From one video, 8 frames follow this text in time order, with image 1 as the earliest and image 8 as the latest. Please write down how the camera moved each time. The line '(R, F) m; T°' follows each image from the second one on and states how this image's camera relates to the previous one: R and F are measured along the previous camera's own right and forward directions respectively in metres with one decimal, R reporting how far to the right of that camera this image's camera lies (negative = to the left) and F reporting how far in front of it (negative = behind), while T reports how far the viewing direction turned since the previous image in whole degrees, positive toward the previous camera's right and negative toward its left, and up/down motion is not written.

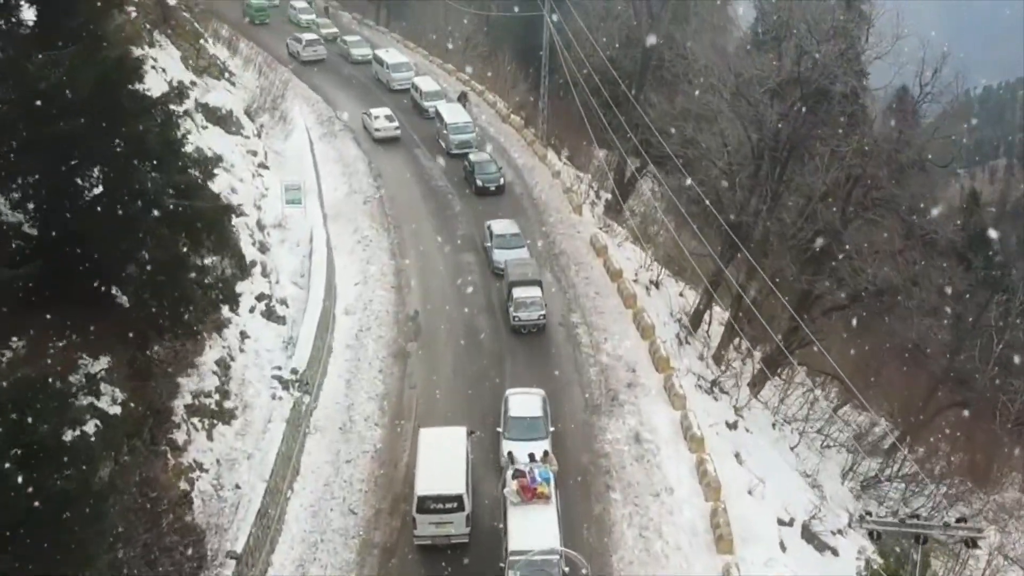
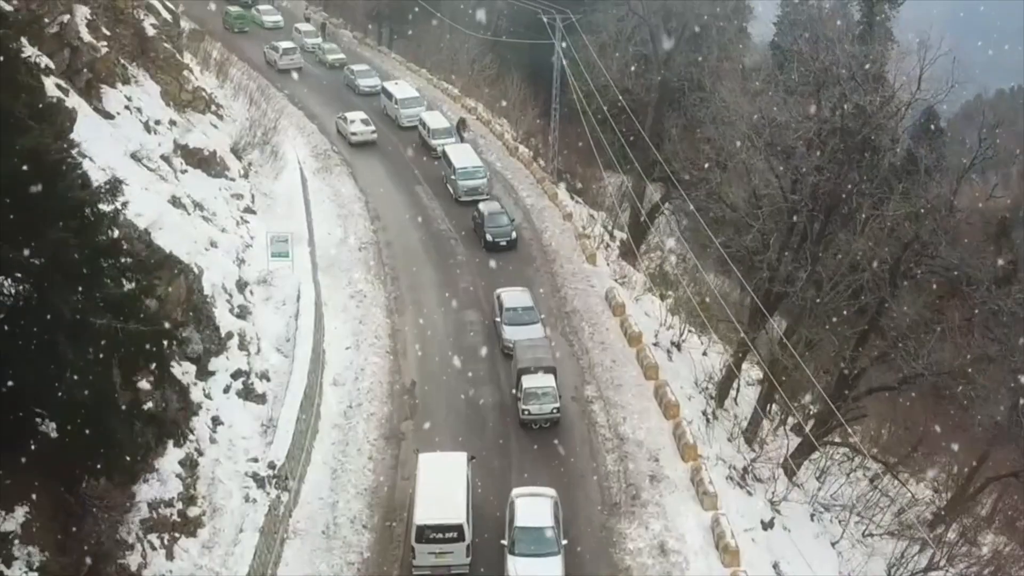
(0.0, +2.3) m; 0°
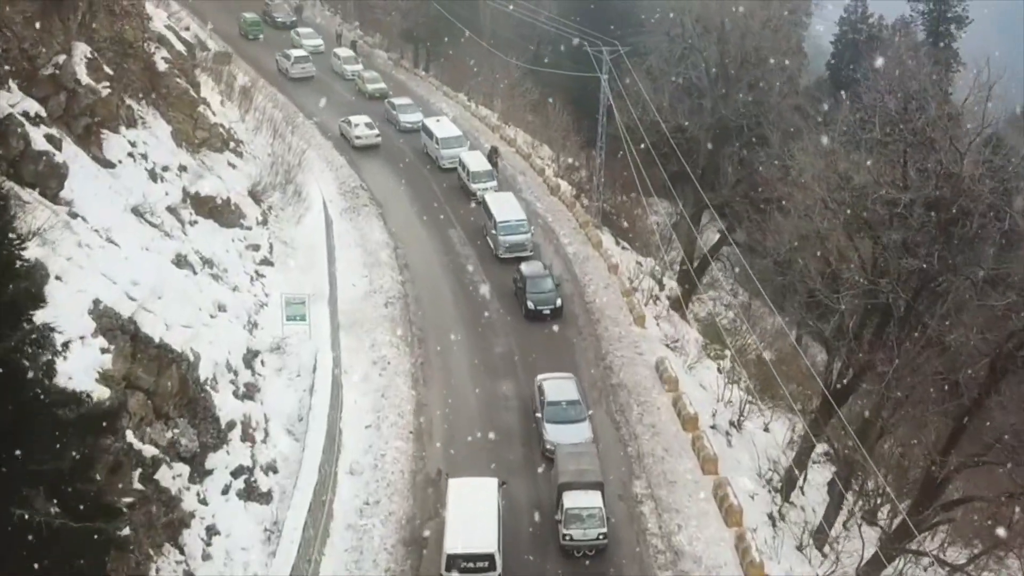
(0.0, +2.3) m; -2°
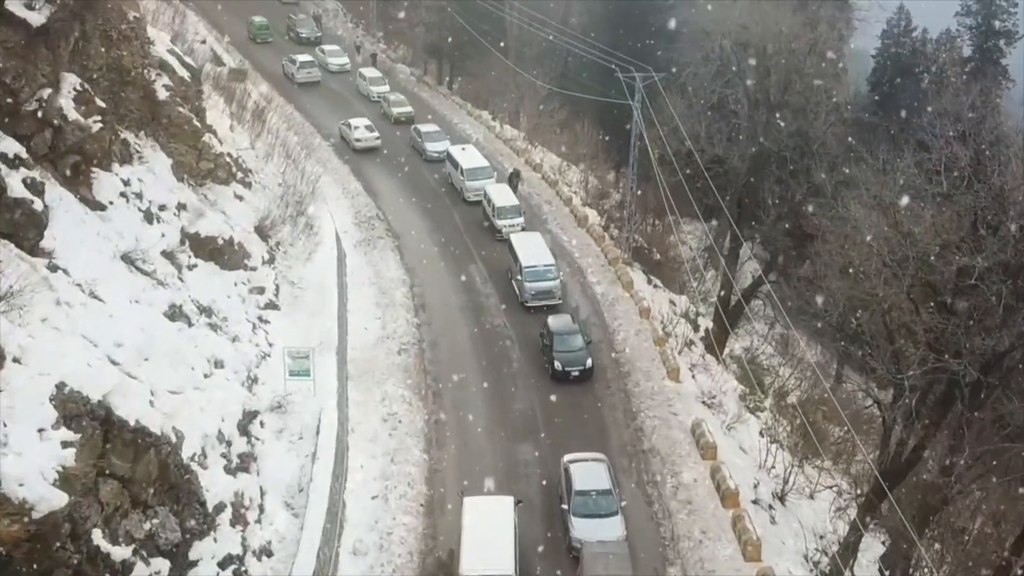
(+0.1, +1.7) m; -1°
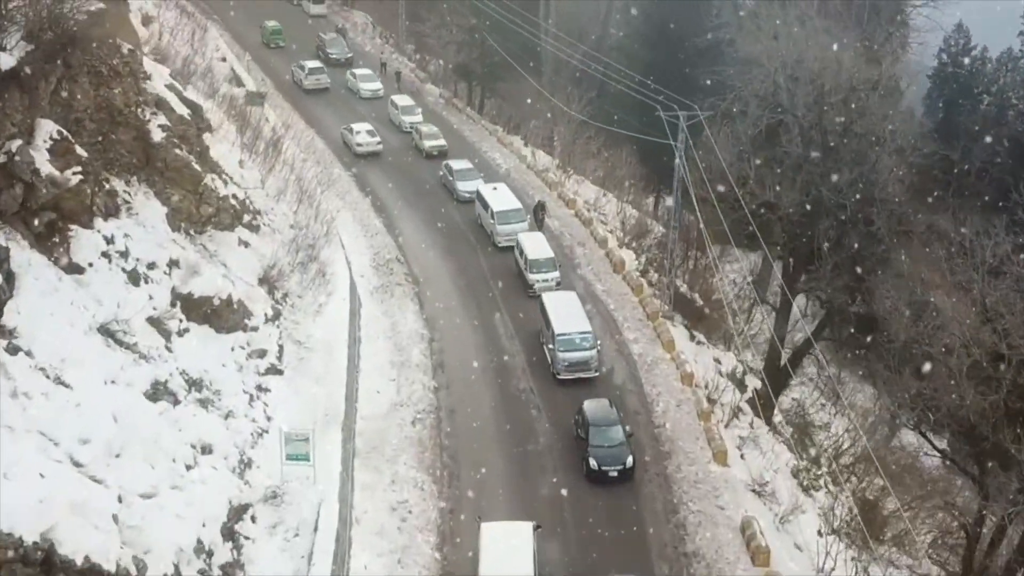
(+0.1, +2.2) m; -2°
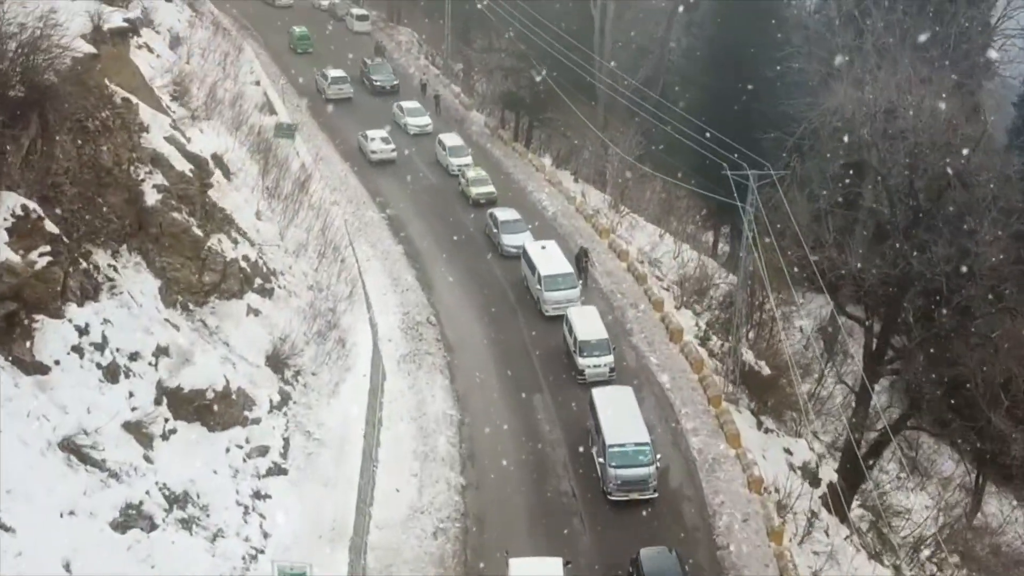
(+0.2, +2.7) m; -3°
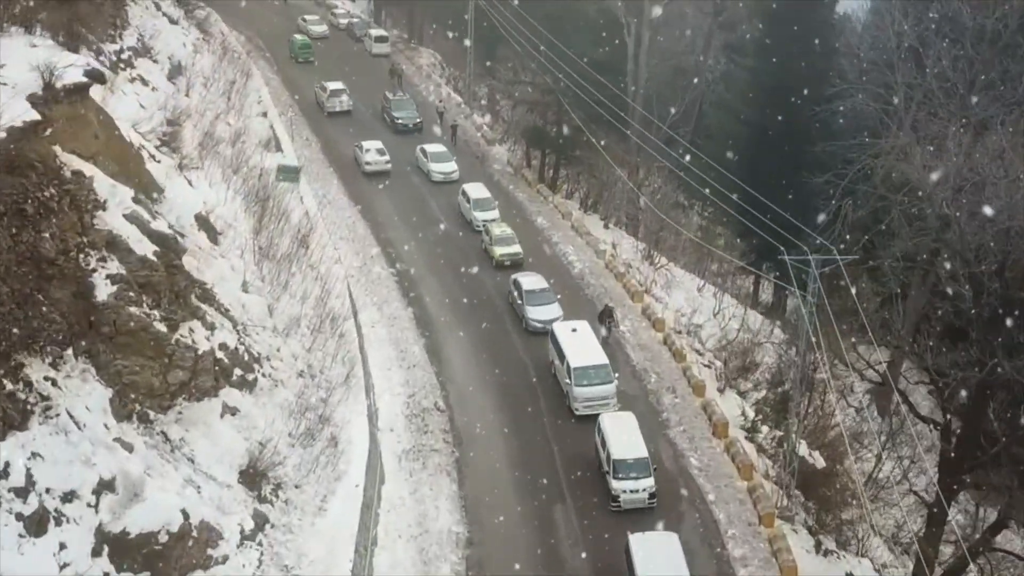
(+0.2, +2.9) m; -1°
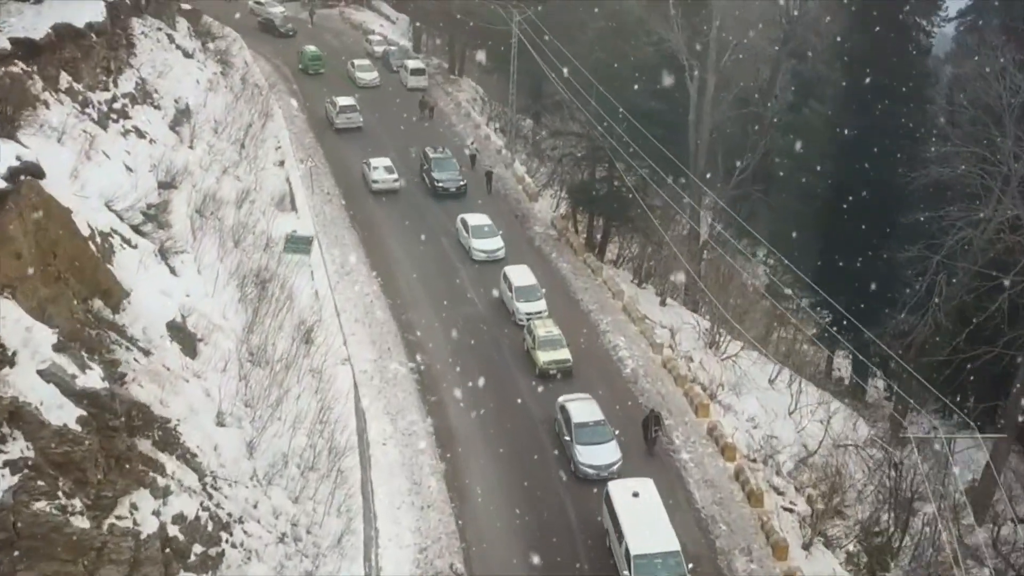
(+0.1, +4.0) m; -2°
